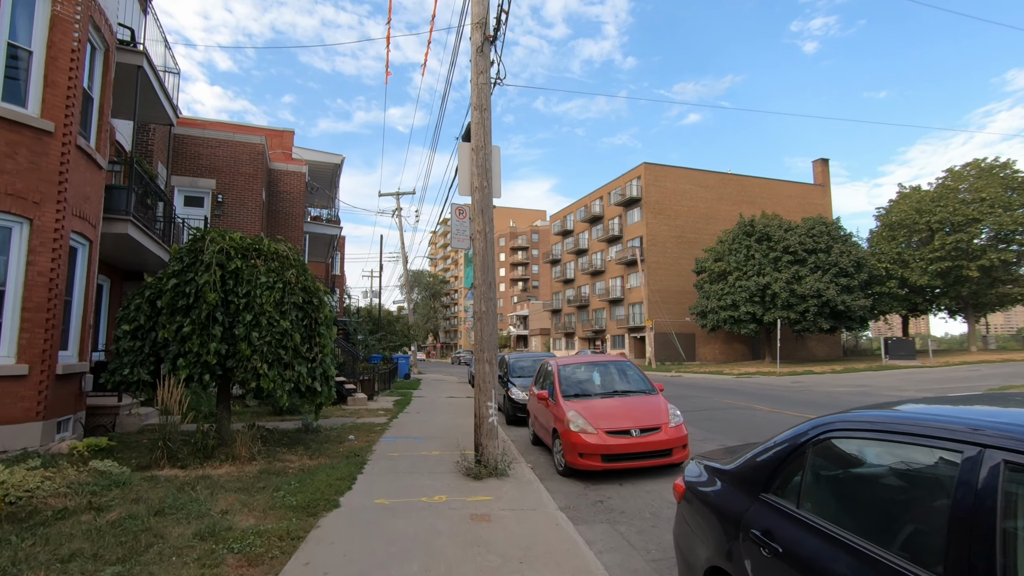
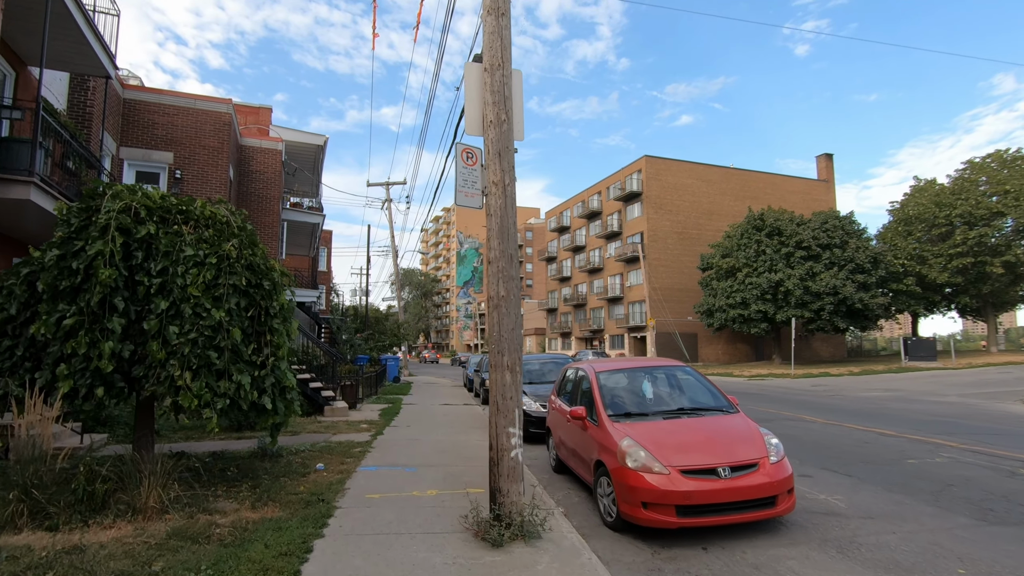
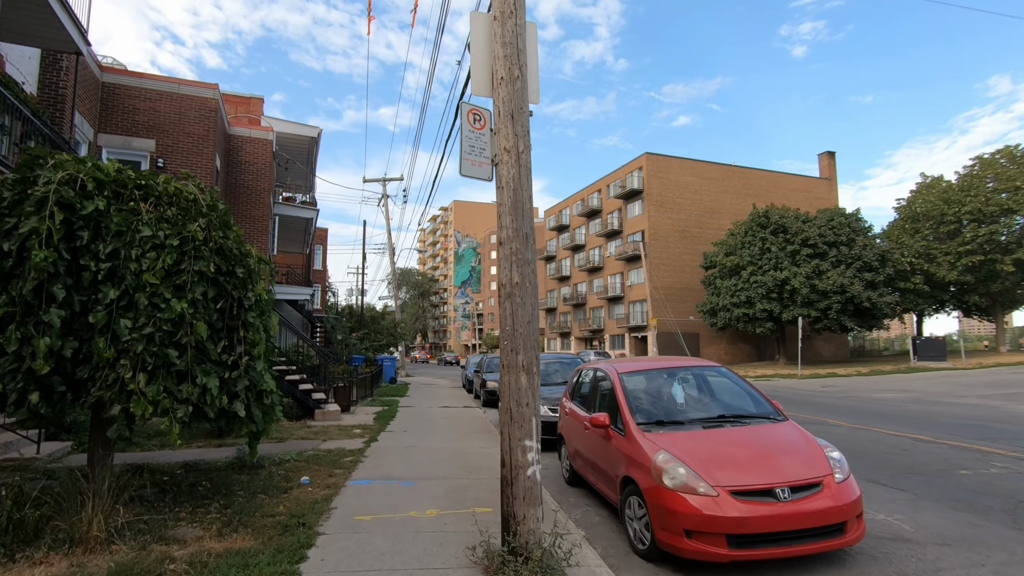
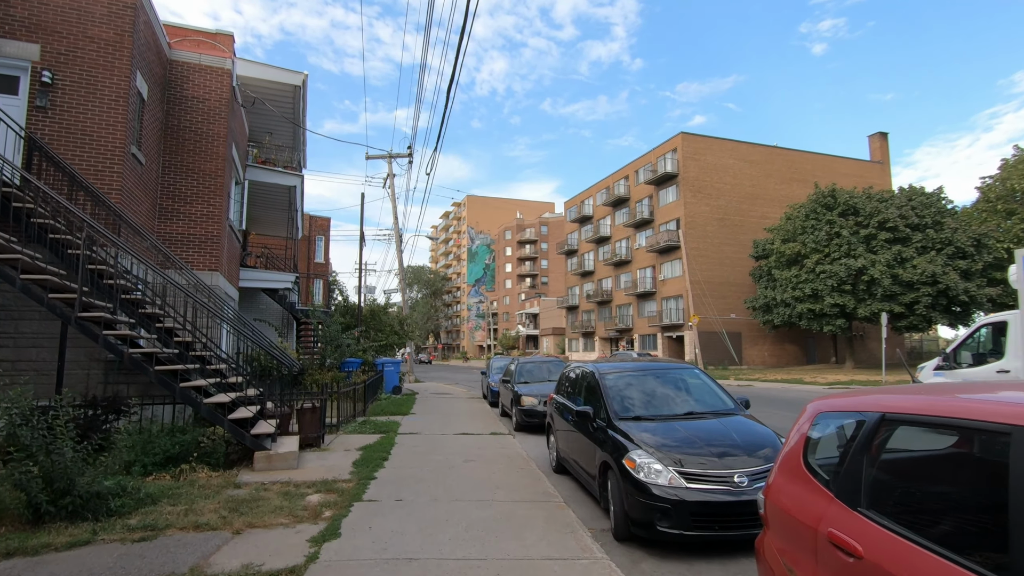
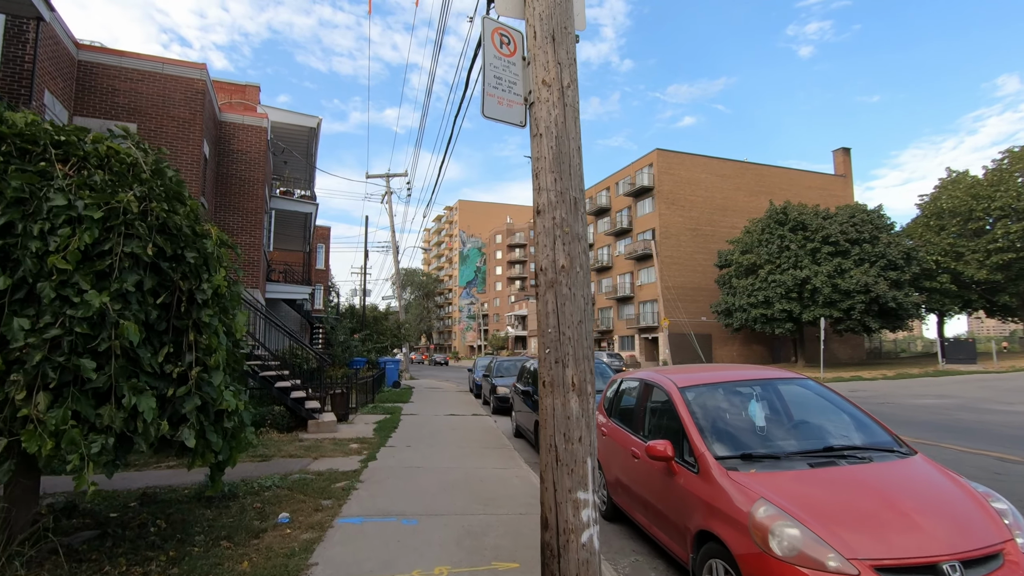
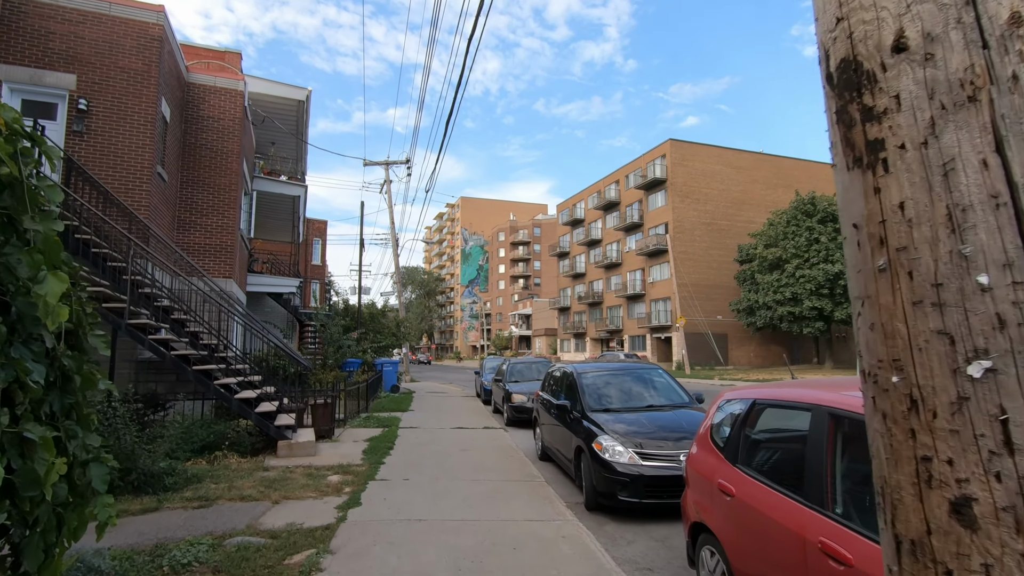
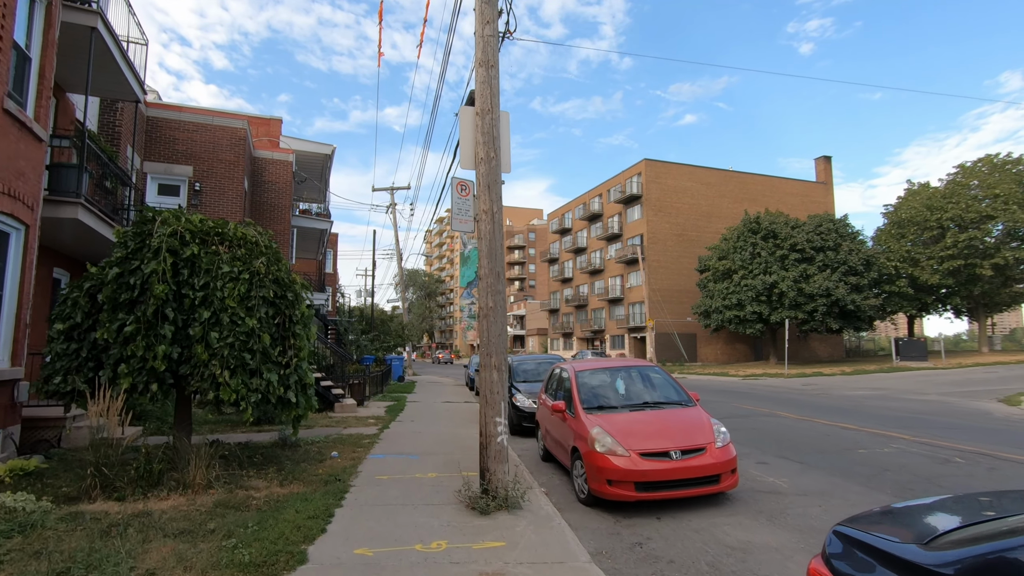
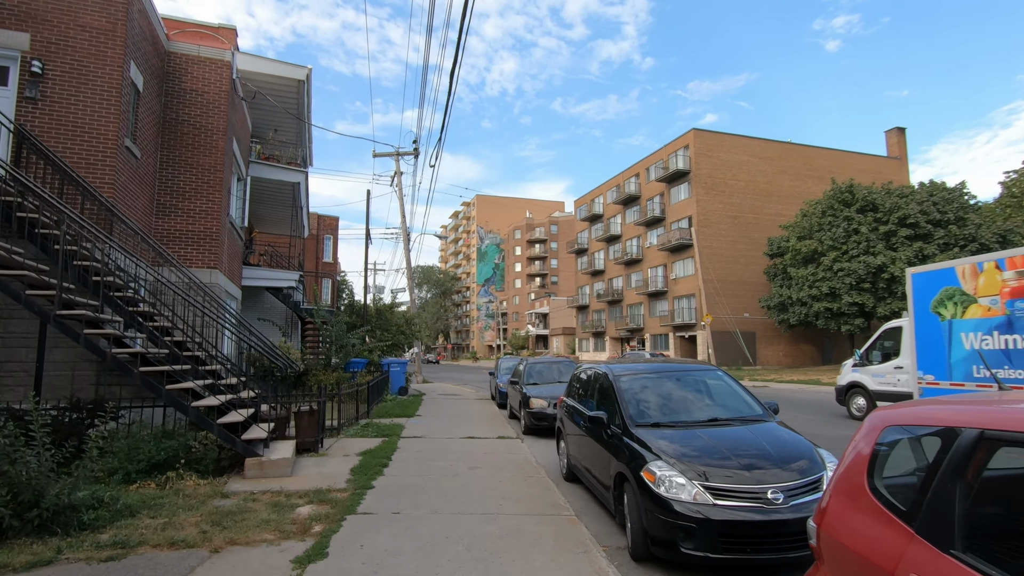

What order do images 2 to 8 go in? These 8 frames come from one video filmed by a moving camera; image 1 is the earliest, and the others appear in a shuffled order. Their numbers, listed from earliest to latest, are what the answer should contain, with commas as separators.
7, 2, 3, 5, 6, 4, 8
